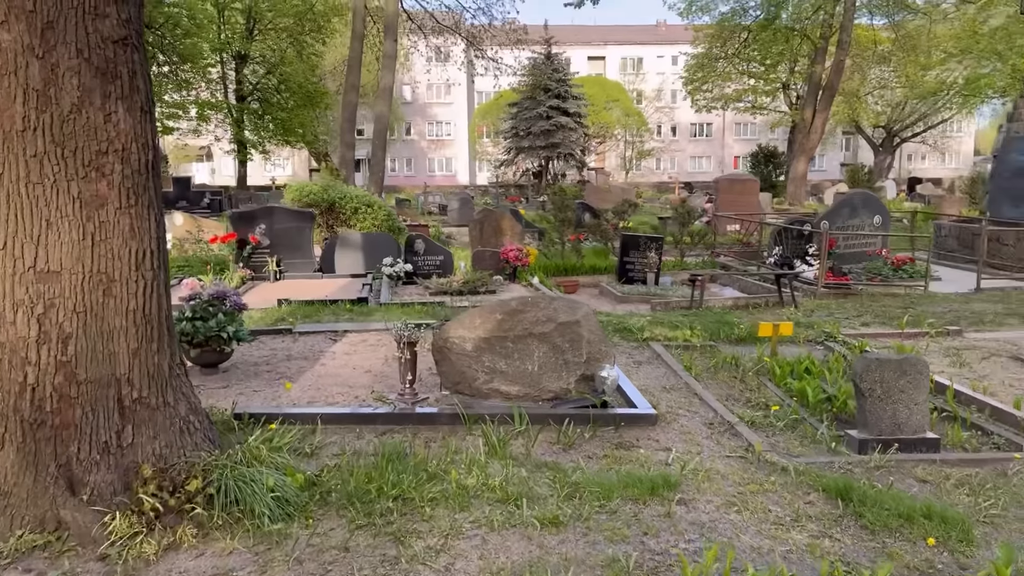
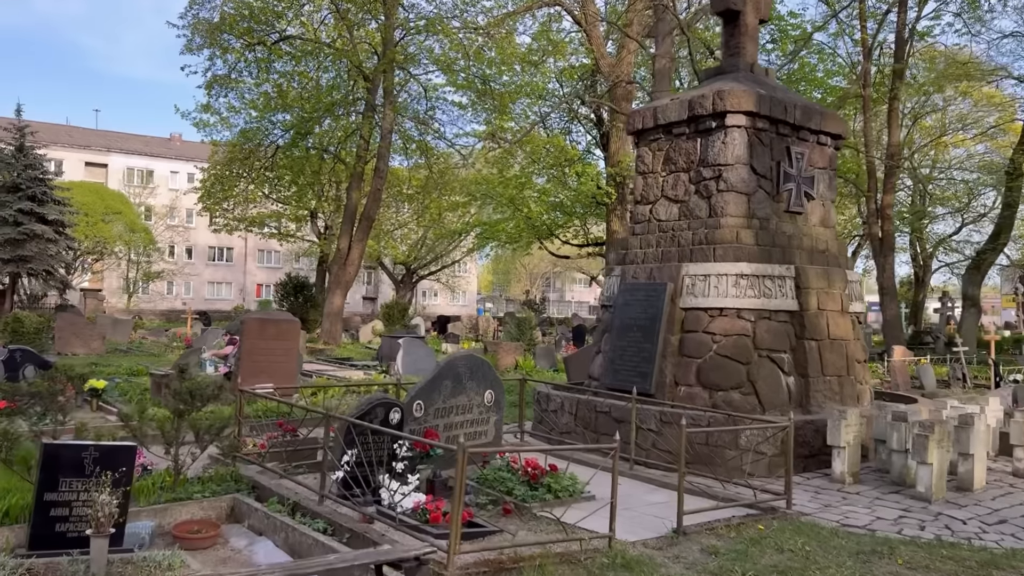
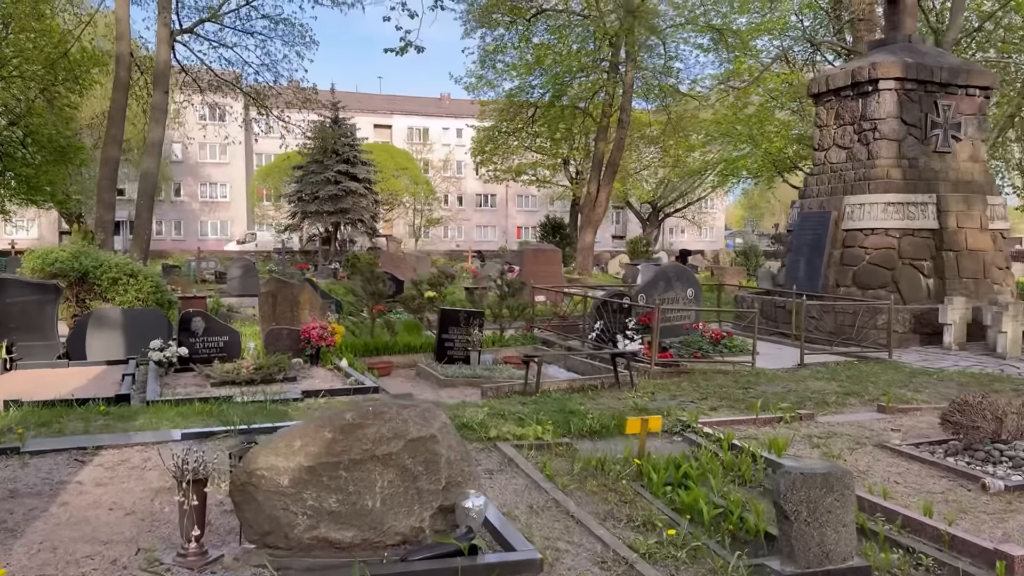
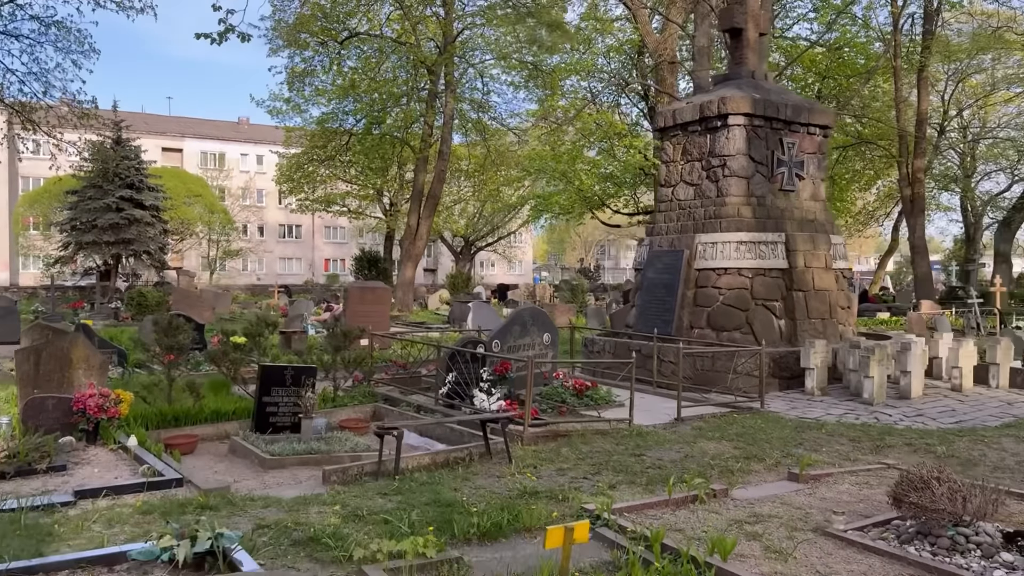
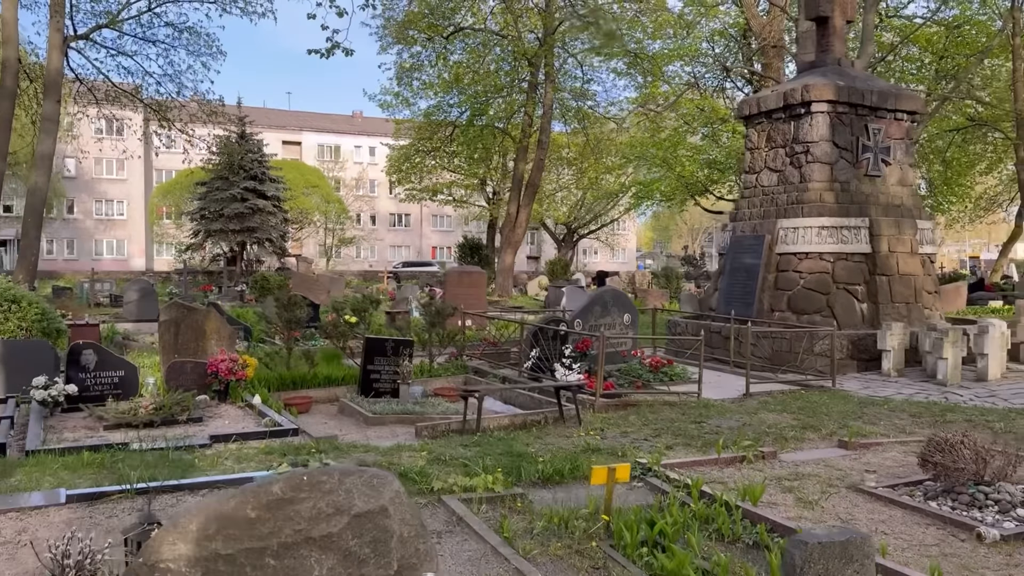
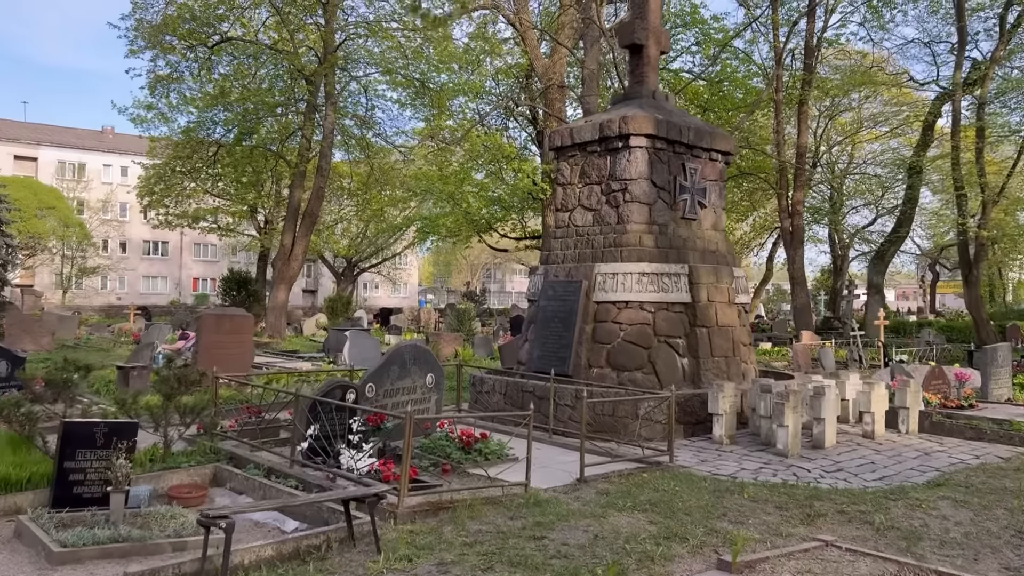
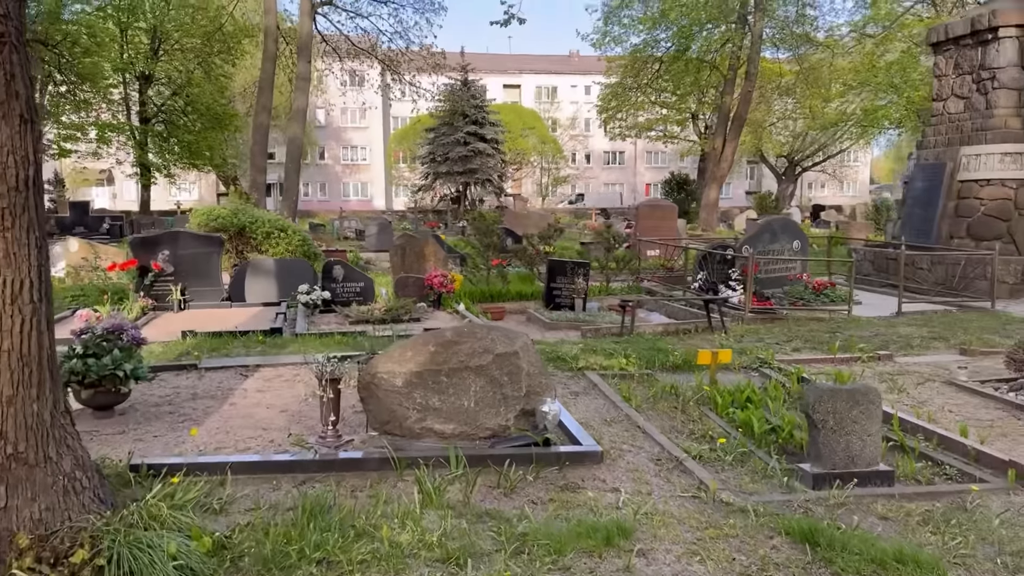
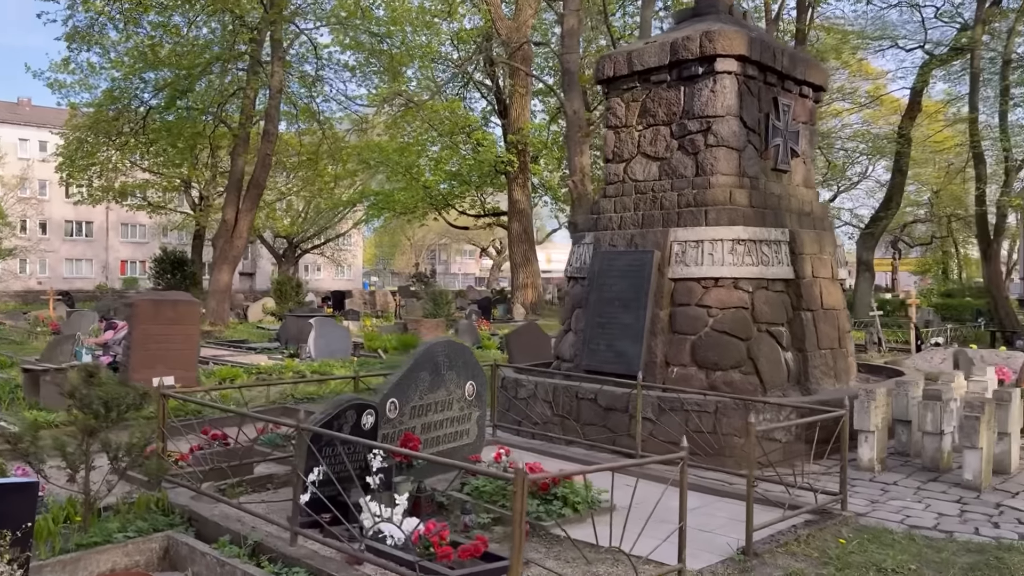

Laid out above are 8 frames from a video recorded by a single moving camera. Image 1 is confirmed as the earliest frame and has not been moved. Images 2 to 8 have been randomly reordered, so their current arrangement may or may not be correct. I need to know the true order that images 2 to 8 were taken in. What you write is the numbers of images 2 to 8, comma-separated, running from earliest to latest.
7, 3, 5, 4, 6, 2, 8
